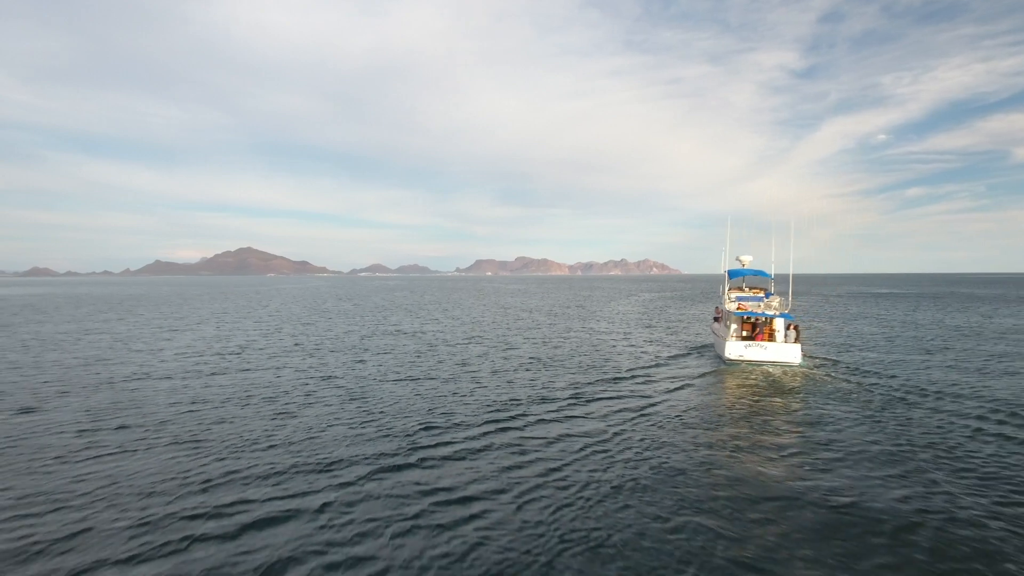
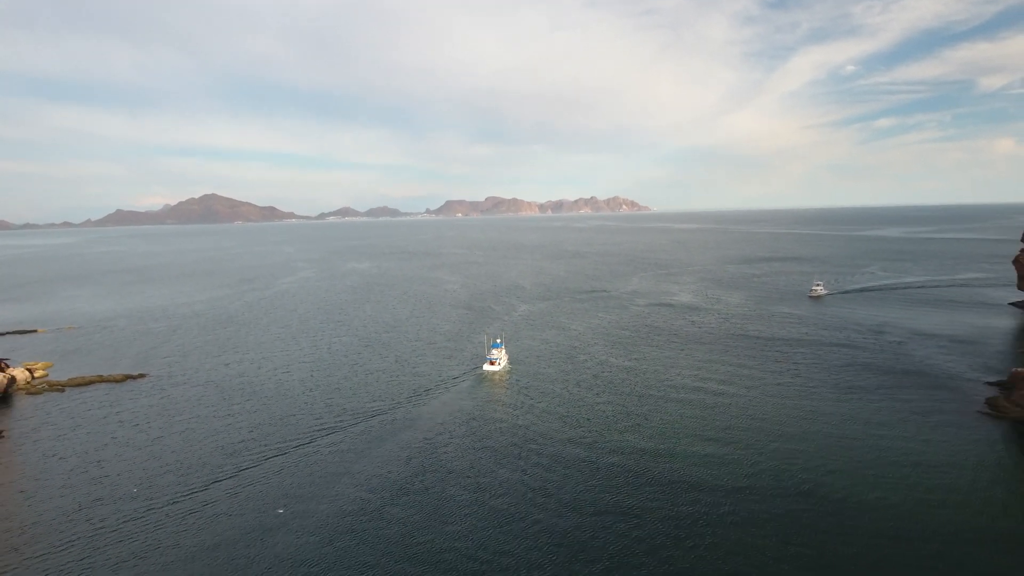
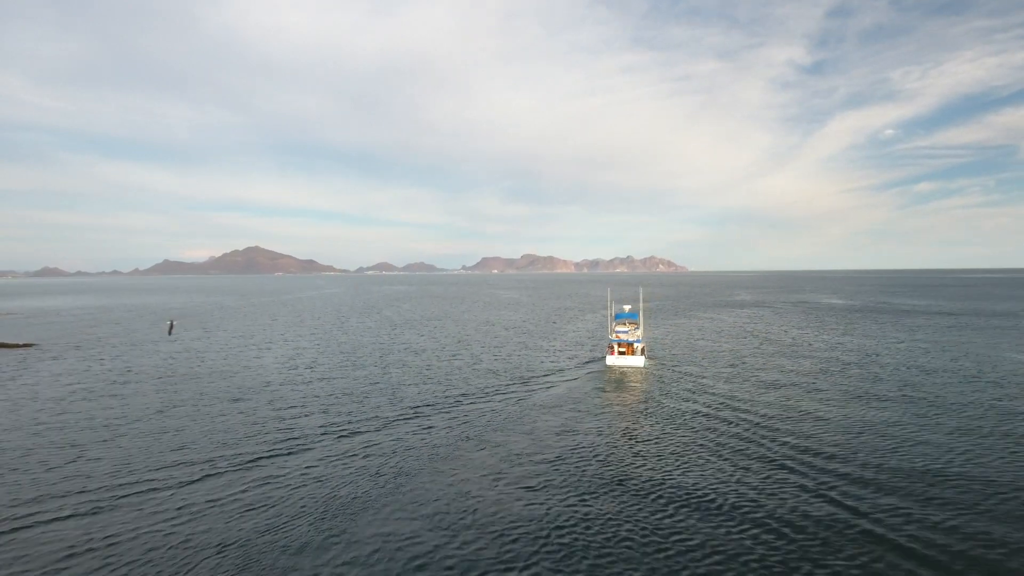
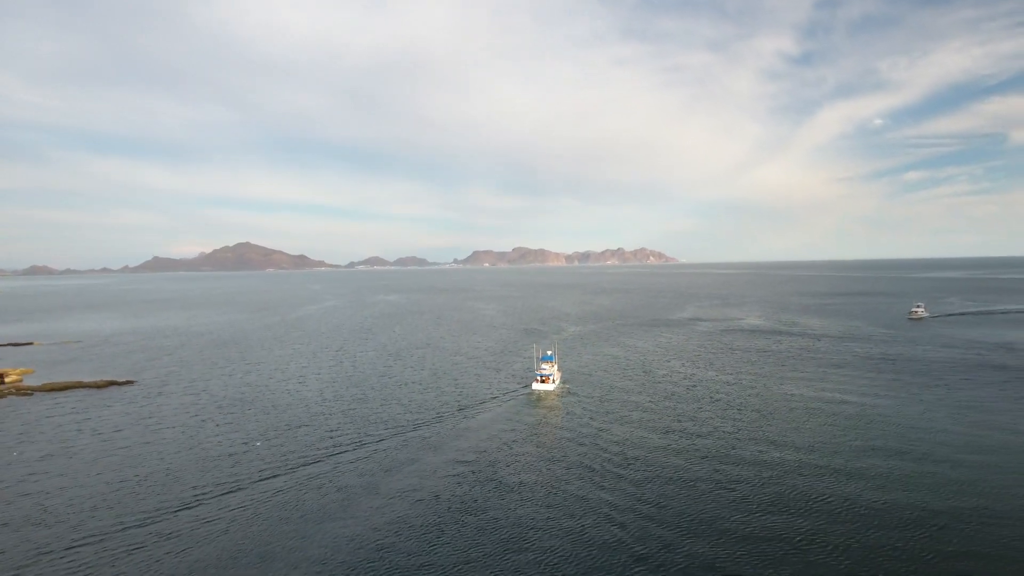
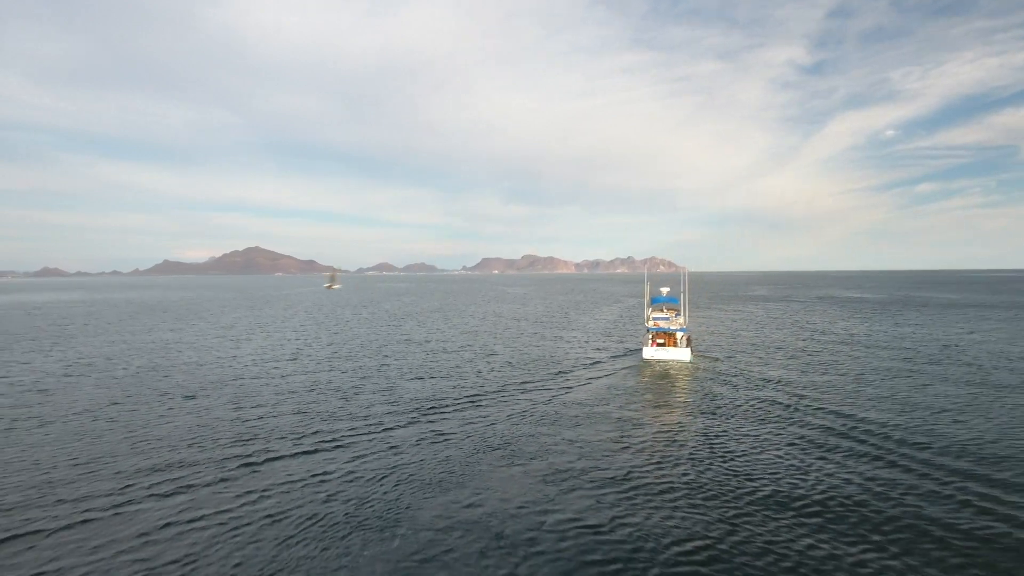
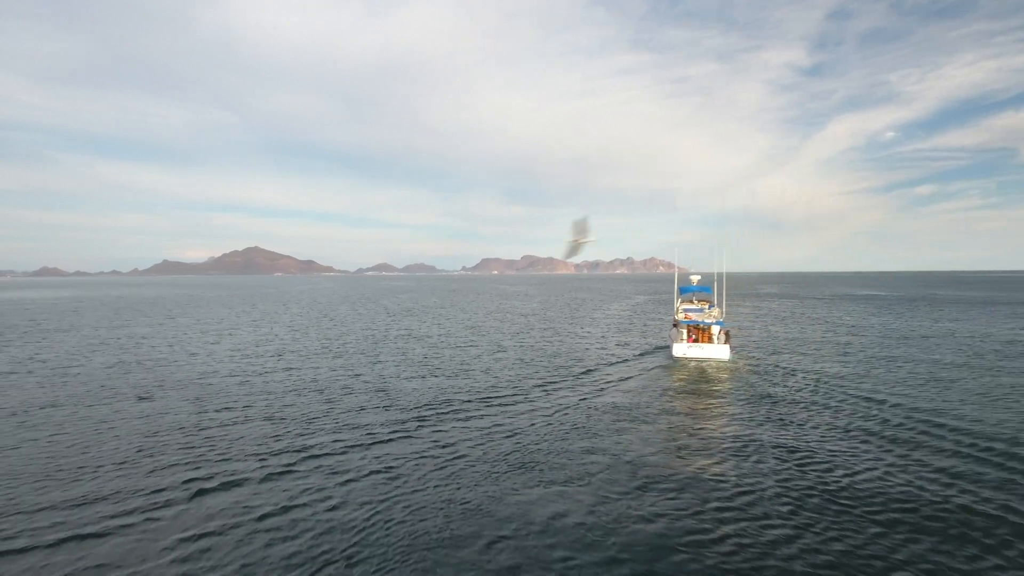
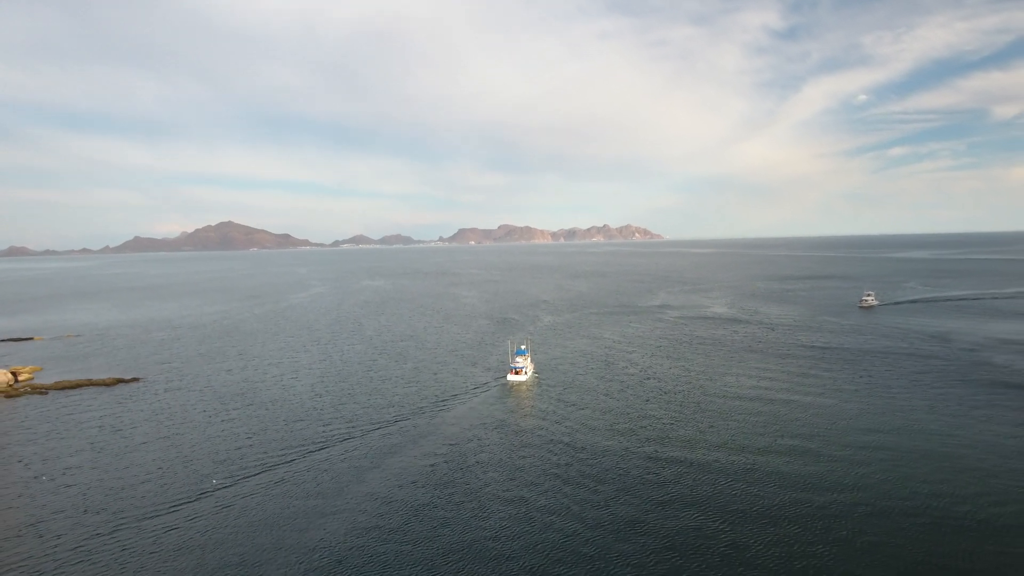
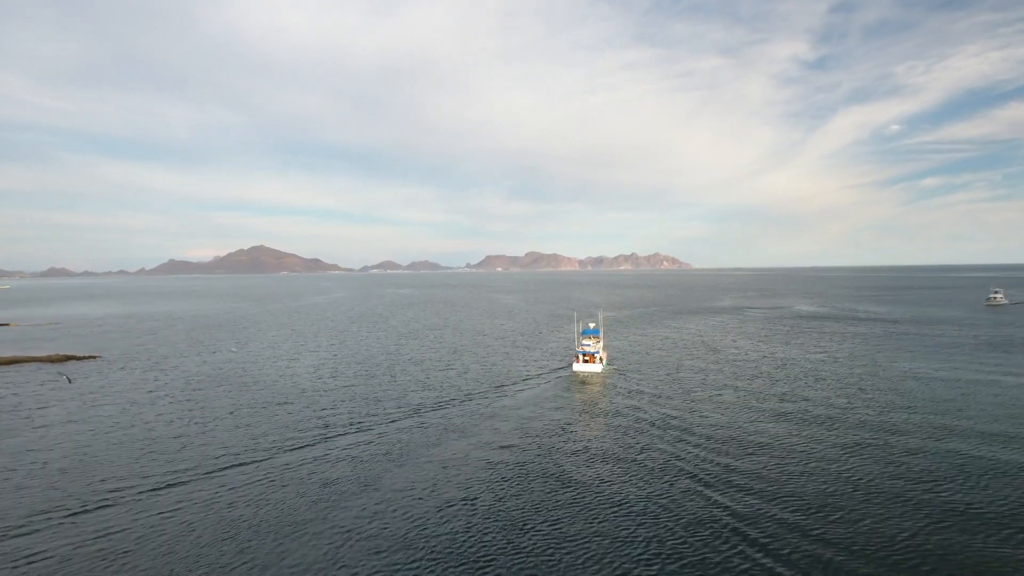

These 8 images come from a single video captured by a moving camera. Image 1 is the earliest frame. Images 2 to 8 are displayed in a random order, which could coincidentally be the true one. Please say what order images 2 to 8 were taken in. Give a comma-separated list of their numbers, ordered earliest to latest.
6, 5, 3, 8, 4, 7, 2
